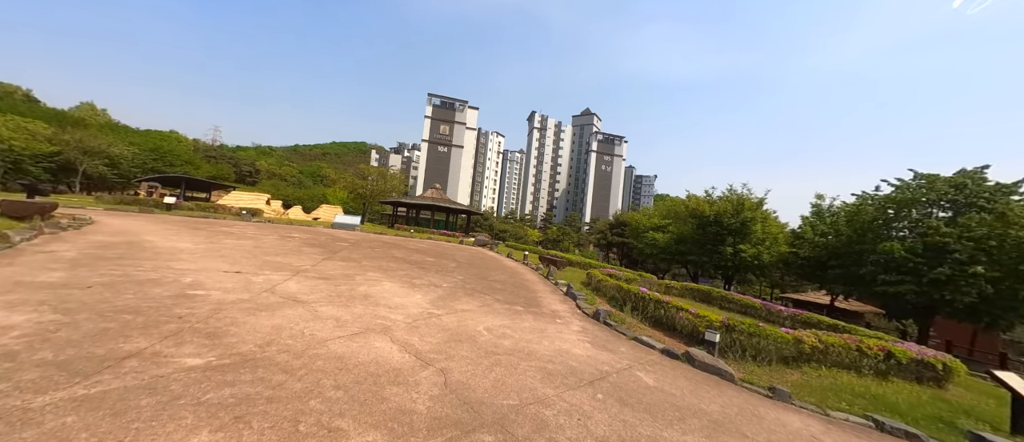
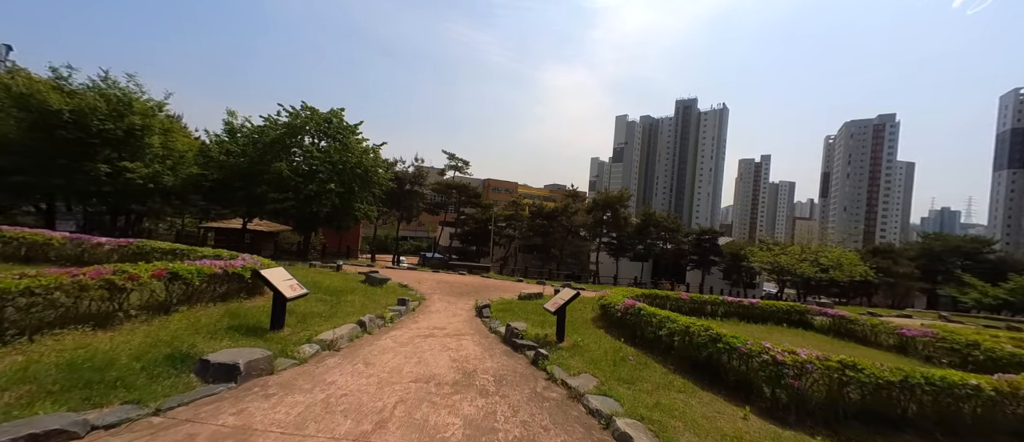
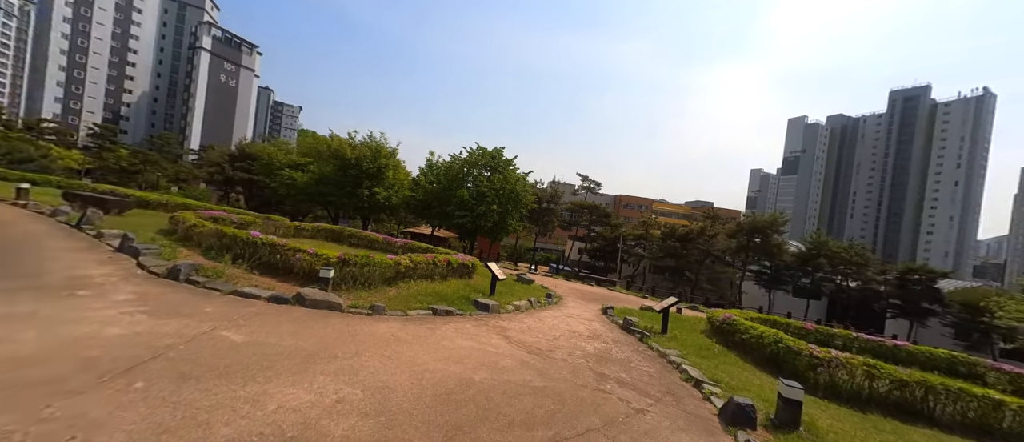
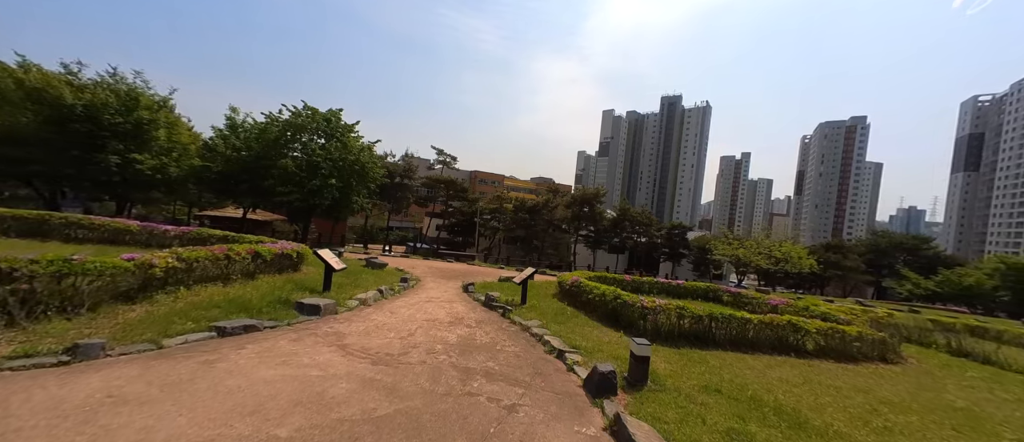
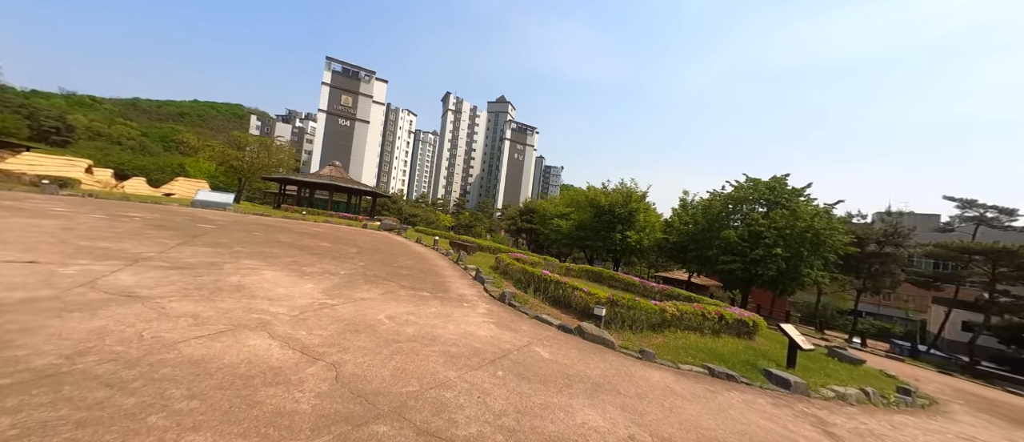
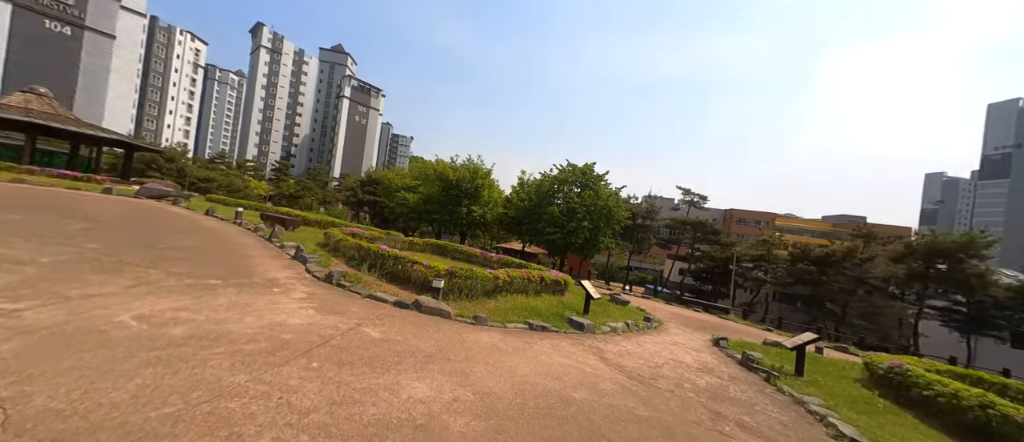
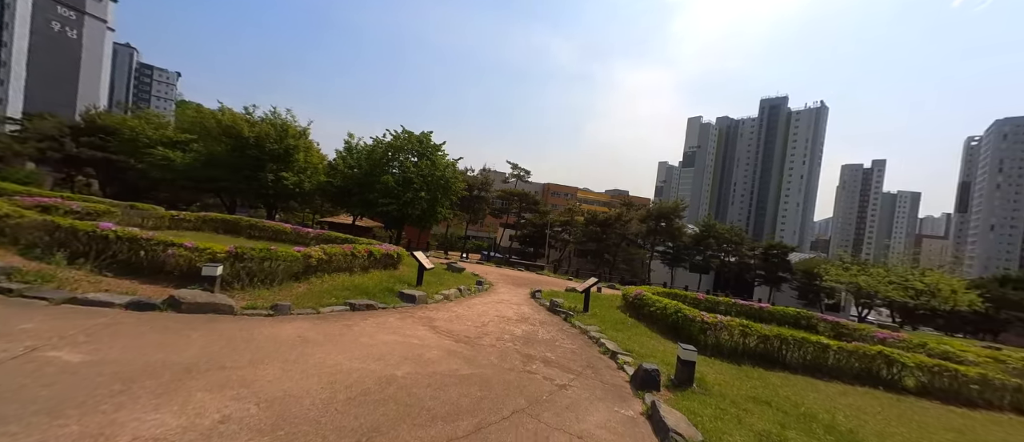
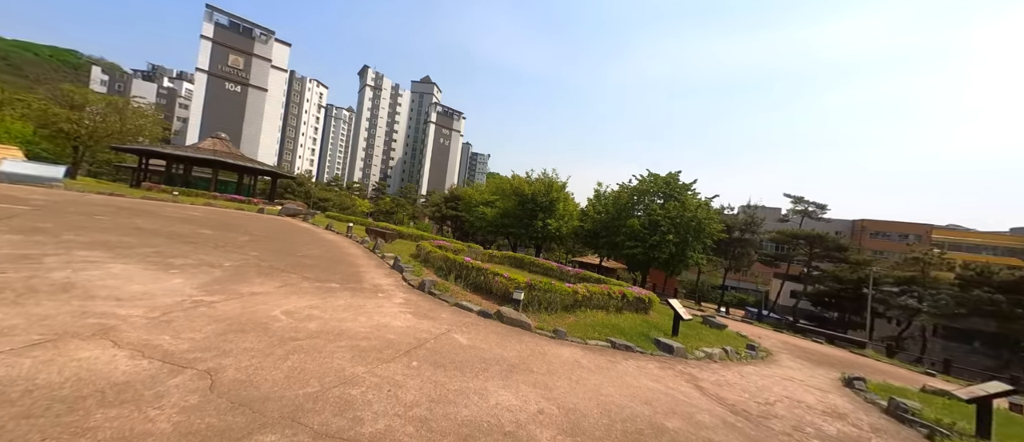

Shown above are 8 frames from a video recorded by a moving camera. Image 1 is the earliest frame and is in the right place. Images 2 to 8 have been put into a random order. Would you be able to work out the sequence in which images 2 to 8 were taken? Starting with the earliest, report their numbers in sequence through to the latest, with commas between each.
5, 8, 6, 3, 7, 4, 2
